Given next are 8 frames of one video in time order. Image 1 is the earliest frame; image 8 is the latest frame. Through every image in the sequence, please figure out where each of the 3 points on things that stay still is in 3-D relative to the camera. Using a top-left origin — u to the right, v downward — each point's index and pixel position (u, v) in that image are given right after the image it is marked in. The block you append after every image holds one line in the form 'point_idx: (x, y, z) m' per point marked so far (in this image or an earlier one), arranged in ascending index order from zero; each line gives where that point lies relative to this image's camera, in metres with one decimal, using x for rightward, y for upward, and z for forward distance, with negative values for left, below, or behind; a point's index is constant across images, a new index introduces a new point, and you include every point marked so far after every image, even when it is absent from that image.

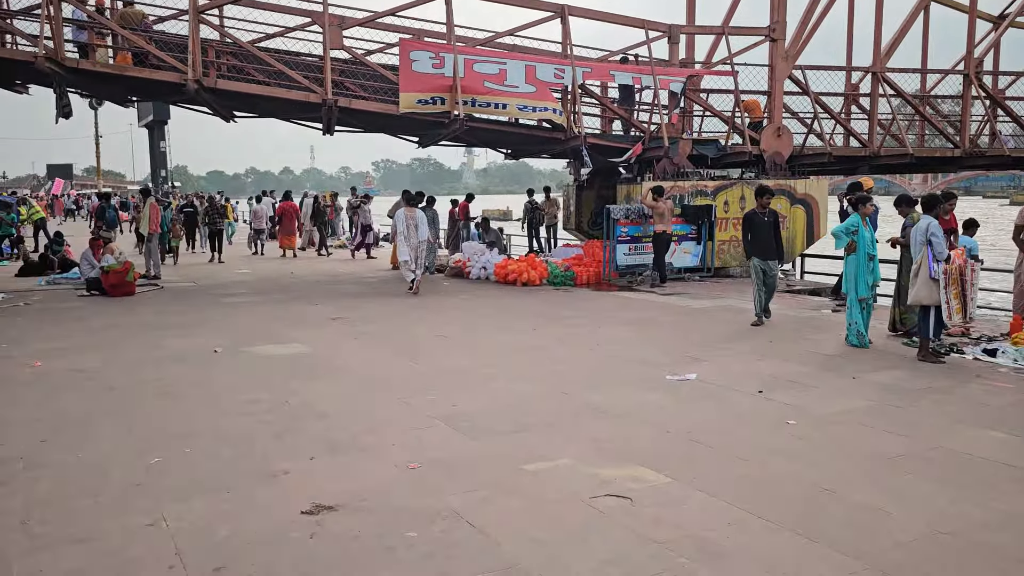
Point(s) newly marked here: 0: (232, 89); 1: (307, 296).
0: (-4.3, +3.0, +12.7) m
1: (-2.8, -0.1, +11.7) m
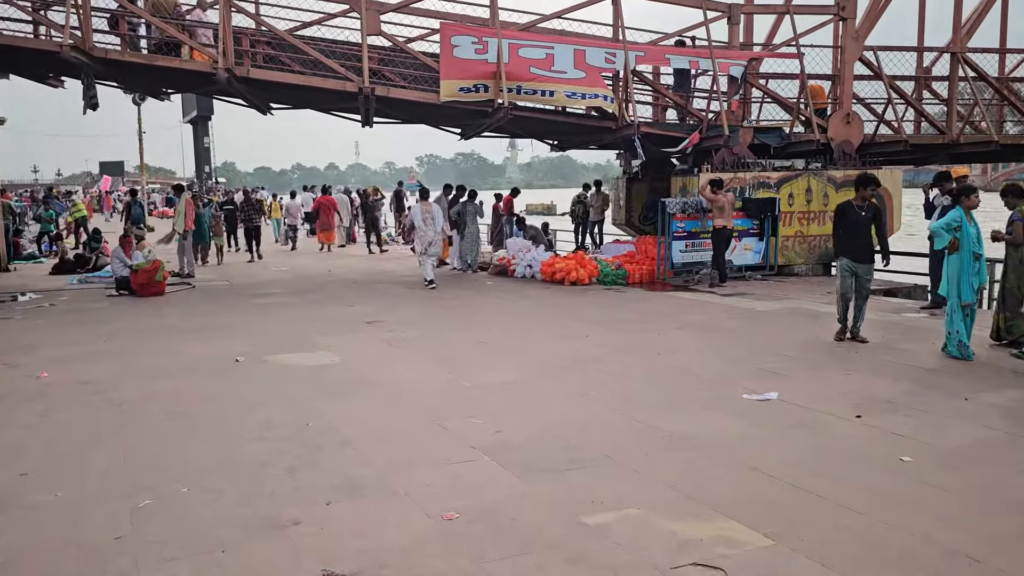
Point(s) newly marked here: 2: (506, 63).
0: (-3.6, +3.0, +12.1) m
1: (-2.2, -0.1, +11.0) m
2: (-0.1, +3.3, +12.2) m
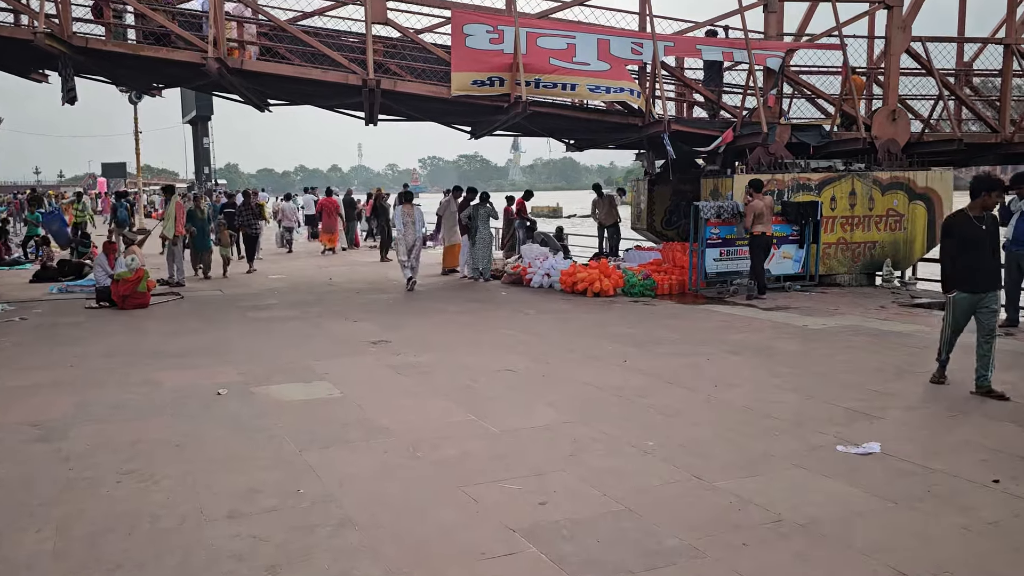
0: (-3.3, +2.9, +11.1) m
1: (-2.0, -0.3, +10.0) m
2: (+0.2, +3.1, +11.2) m
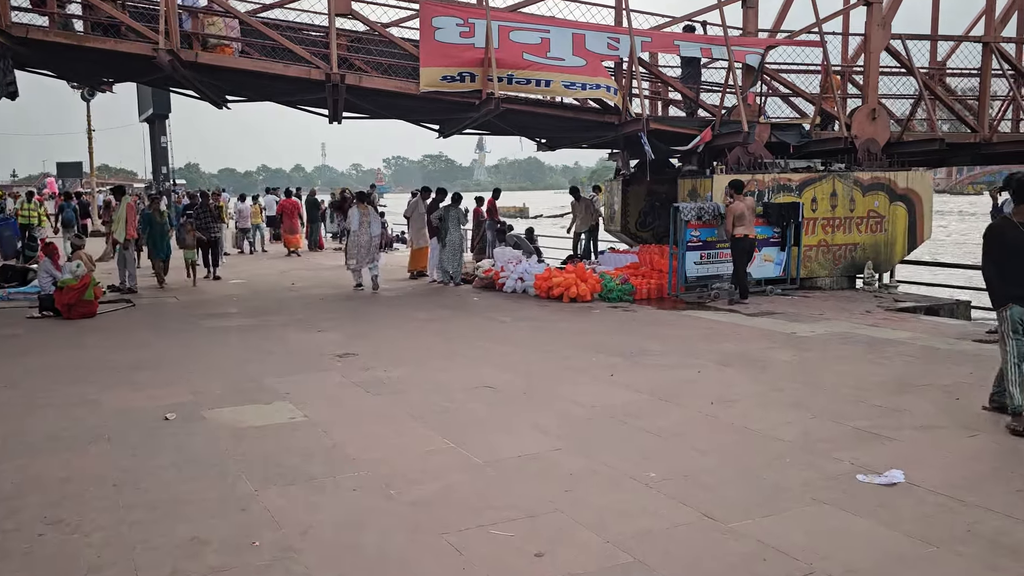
0: (-3.7, +2.8, +10.5) m
1: (-2.3, -0.3, +9.4) m
2: (-0.2, +3.0, +10.7) m
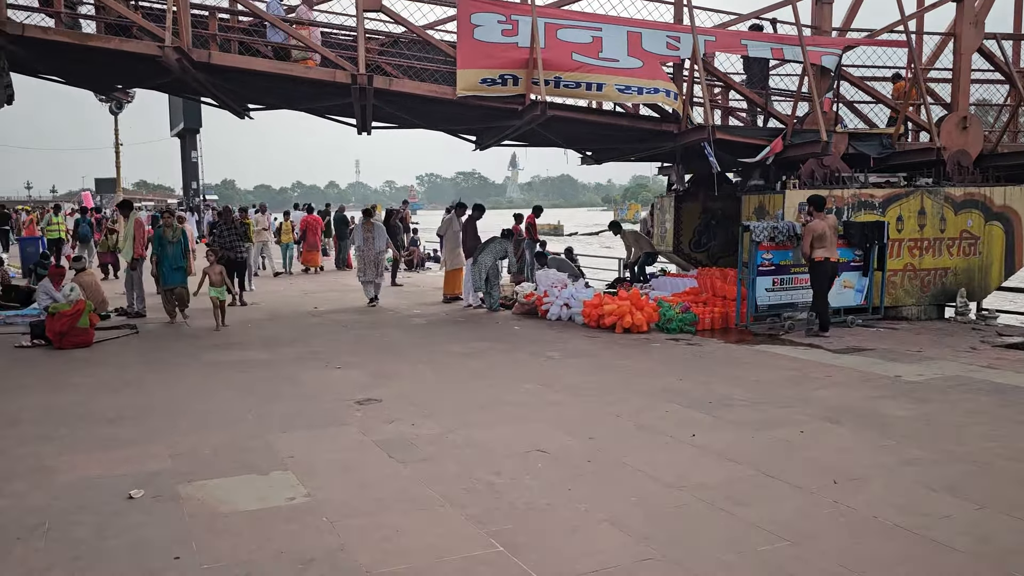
0: (-3.1, +2.5, +9.4) m
1: (-1.8, -0.6, +8.3) m
2: (+0.3, +2.7, +9.5) m
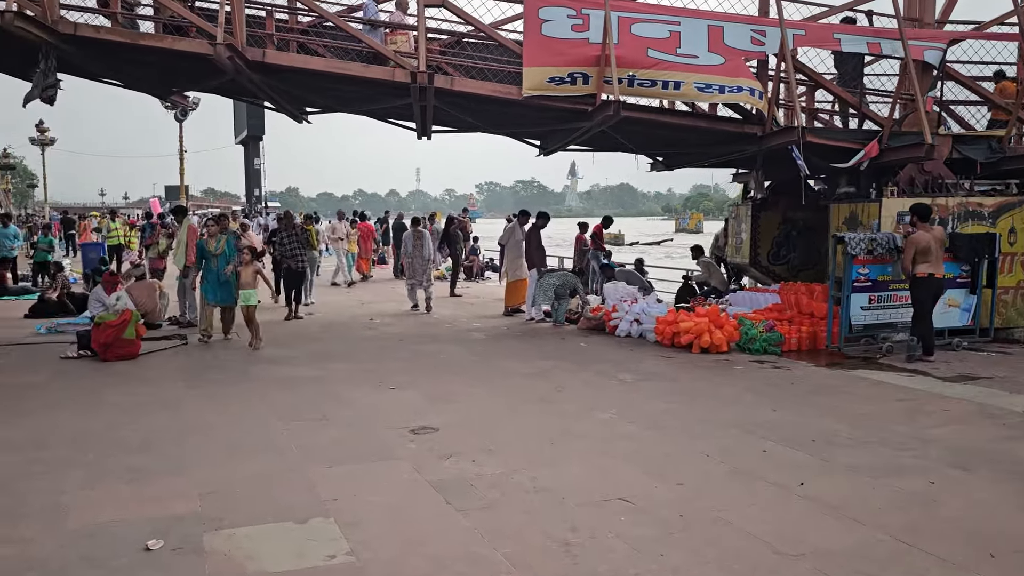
0: (-2.4, +2.4, +9.0) m
1: (-1.2, -0.7, +7.7) m
2: (+1.1, +2.6, +8.8) m
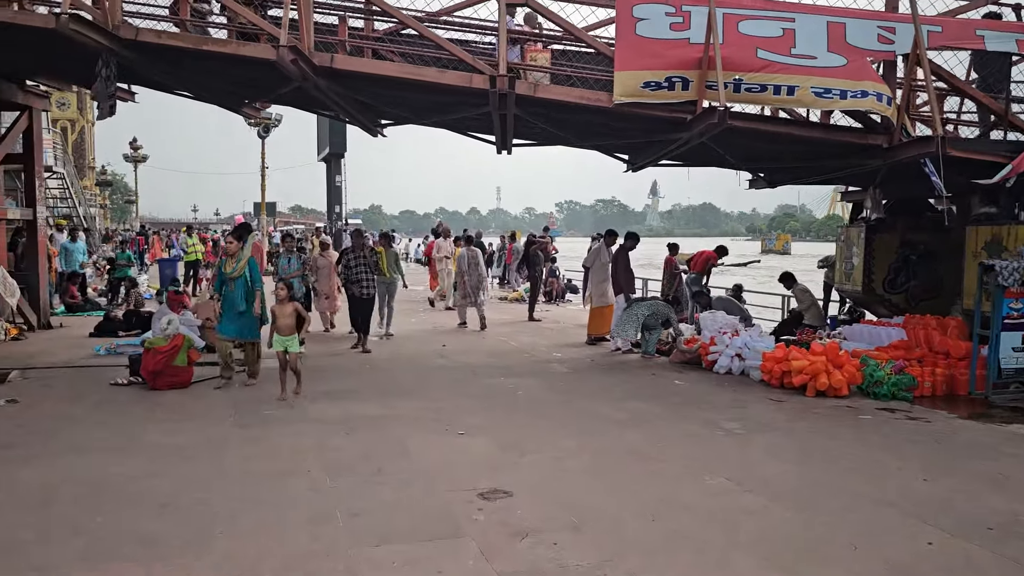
0: (-1.5, +2.1, +8.3) m
1: (-0.5, -1.0, +6.8) m
2: (+1.9, +2.3, +7.8) m
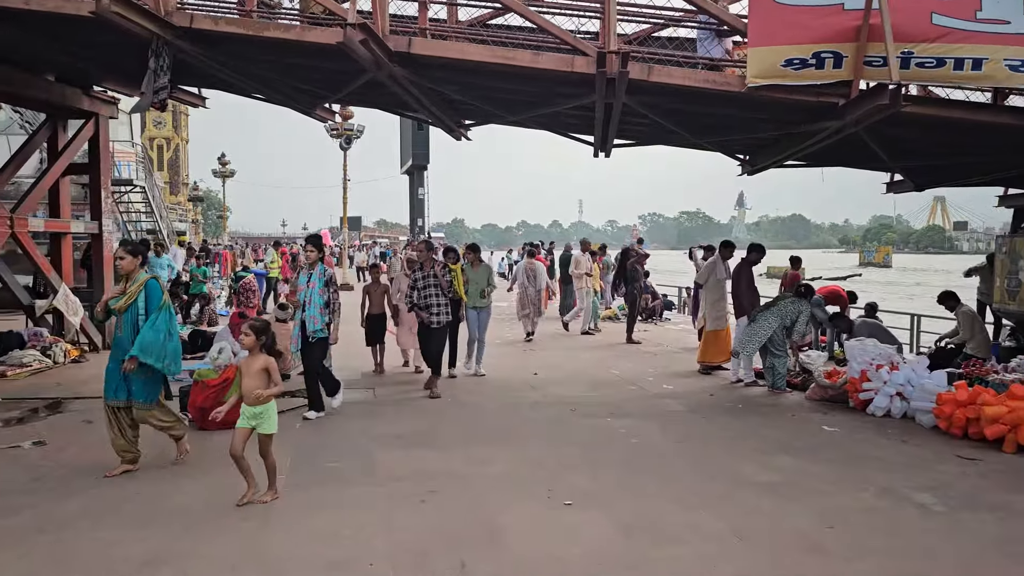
0: (-0.6, +1.9, +7.1) m
1: (+0.3, -1.1, +5.5) m
2: (+2.8, +2.1, +6.3) m
